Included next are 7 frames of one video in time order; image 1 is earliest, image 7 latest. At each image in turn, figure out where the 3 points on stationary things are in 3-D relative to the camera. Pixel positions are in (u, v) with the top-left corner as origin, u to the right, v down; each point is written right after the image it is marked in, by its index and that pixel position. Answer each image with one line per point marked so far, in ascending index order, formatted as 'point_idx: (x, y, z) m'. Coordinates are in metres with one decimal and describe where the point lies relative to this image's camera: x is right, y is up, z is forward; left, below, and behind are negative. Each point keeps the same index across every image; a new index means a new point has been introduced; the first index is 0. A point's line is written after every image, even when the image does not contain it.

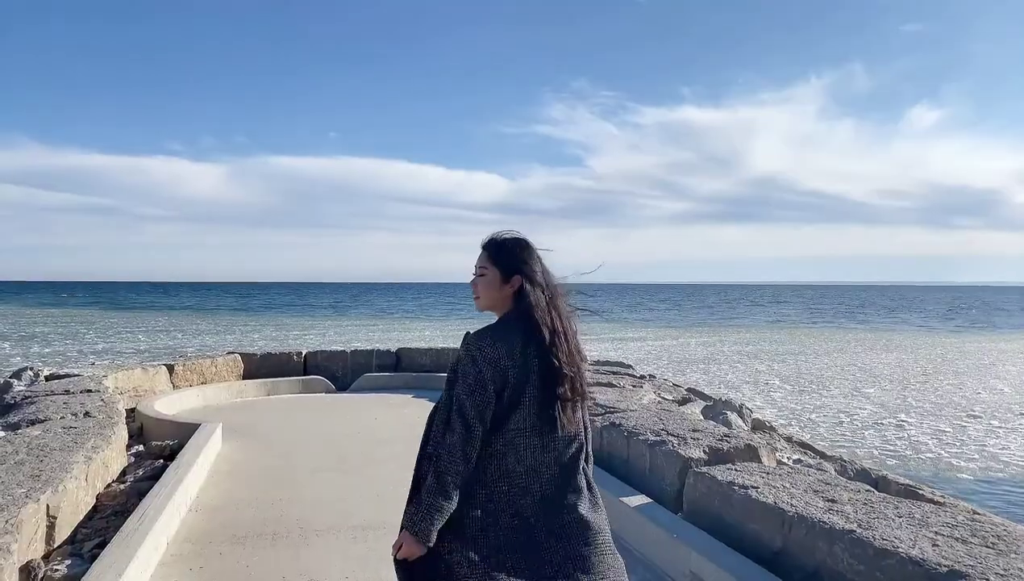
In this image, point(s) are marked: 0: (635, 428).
0: (+0.9, -1.0, +5.1) m
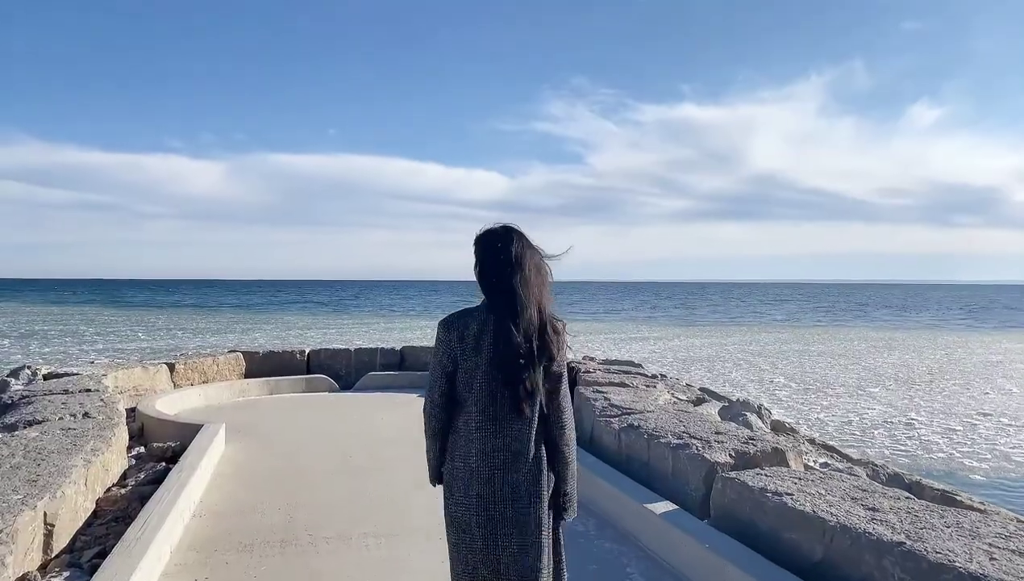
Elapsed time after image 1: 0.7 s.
0: (+1.0, -0.9, +4.9) m
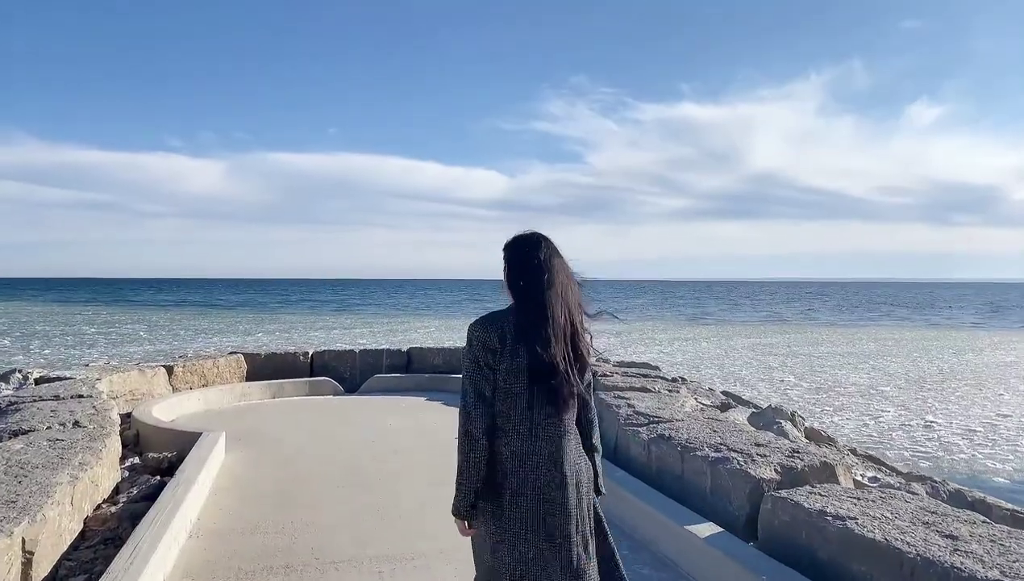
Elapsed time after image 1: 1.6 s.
0: (+1.1, -0.9, +4.5) m
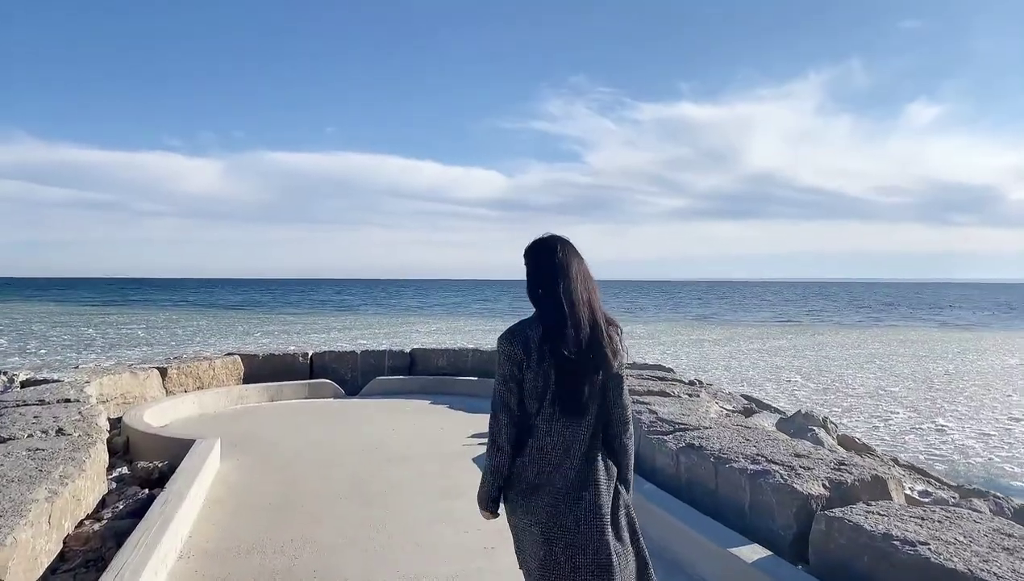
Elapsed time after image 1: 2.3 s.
0: (+1.2, -0.9, +4.2) m
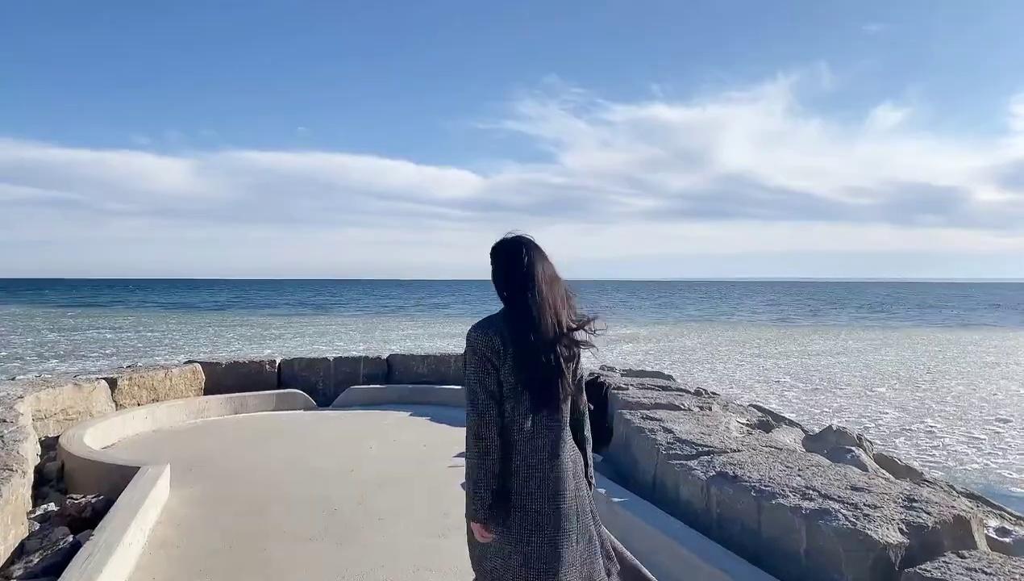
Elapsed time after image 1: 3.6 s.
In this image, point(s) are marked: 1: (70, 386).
0: (+1.2, -0.9, +3.5) m
1: (-4.2, -0.9, +6.9) m
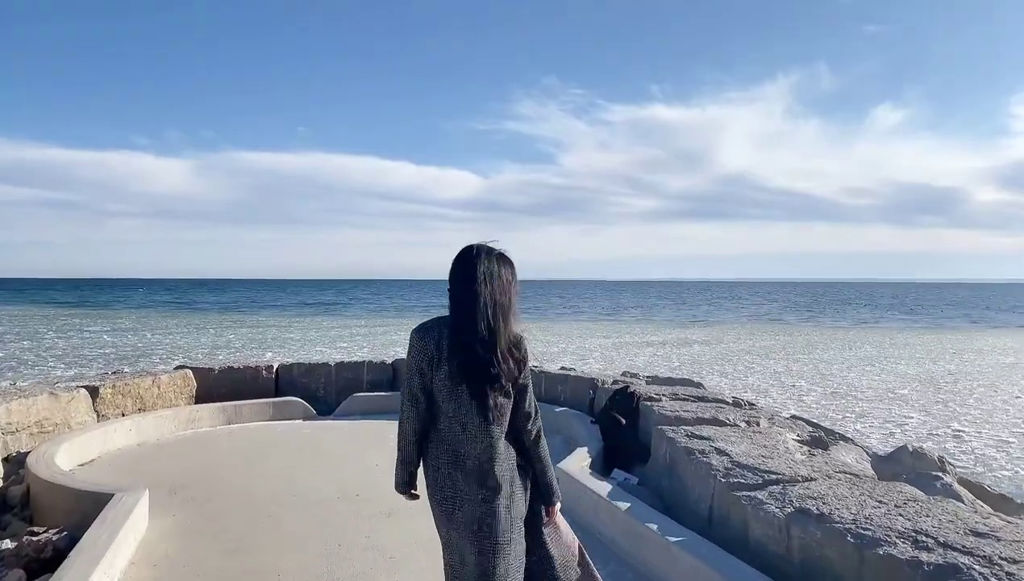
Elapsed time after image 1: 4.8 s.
0: (+1.4, -0.9, +2.9) m
1: (-4.0, -0.9, +6.3) m
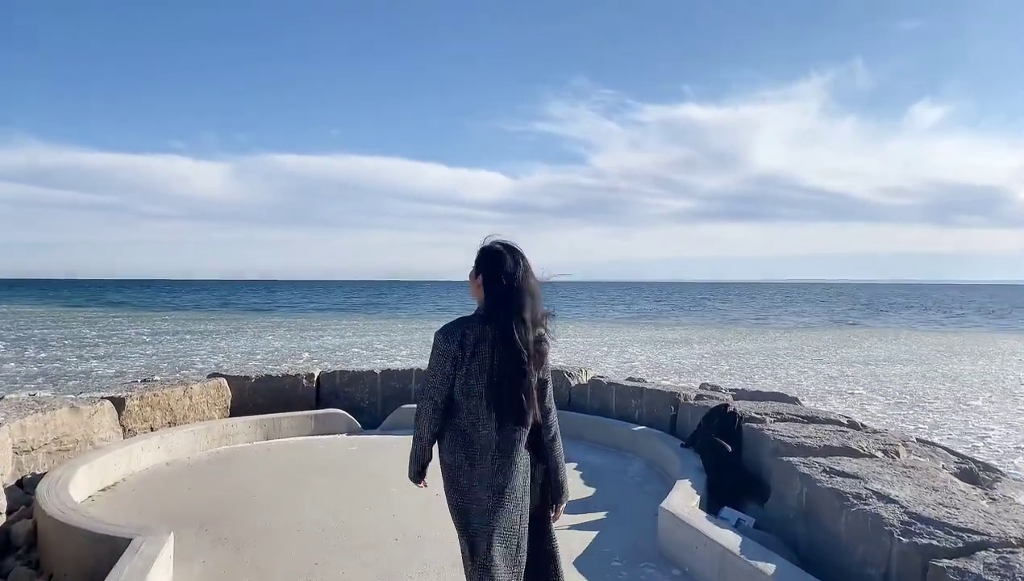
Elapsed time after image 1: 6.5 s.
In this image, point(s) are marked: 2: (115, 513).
0: (+1.8, -1.0, +2.0) m
1: (-3.5, -0.9, +5.6) m
2: (-2.4, -1.3, +4.5) m
